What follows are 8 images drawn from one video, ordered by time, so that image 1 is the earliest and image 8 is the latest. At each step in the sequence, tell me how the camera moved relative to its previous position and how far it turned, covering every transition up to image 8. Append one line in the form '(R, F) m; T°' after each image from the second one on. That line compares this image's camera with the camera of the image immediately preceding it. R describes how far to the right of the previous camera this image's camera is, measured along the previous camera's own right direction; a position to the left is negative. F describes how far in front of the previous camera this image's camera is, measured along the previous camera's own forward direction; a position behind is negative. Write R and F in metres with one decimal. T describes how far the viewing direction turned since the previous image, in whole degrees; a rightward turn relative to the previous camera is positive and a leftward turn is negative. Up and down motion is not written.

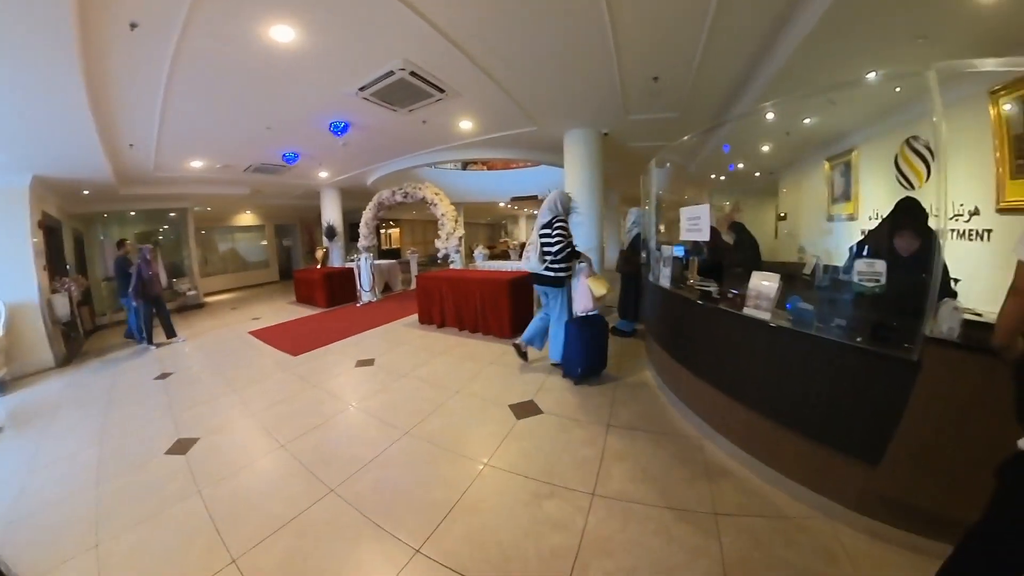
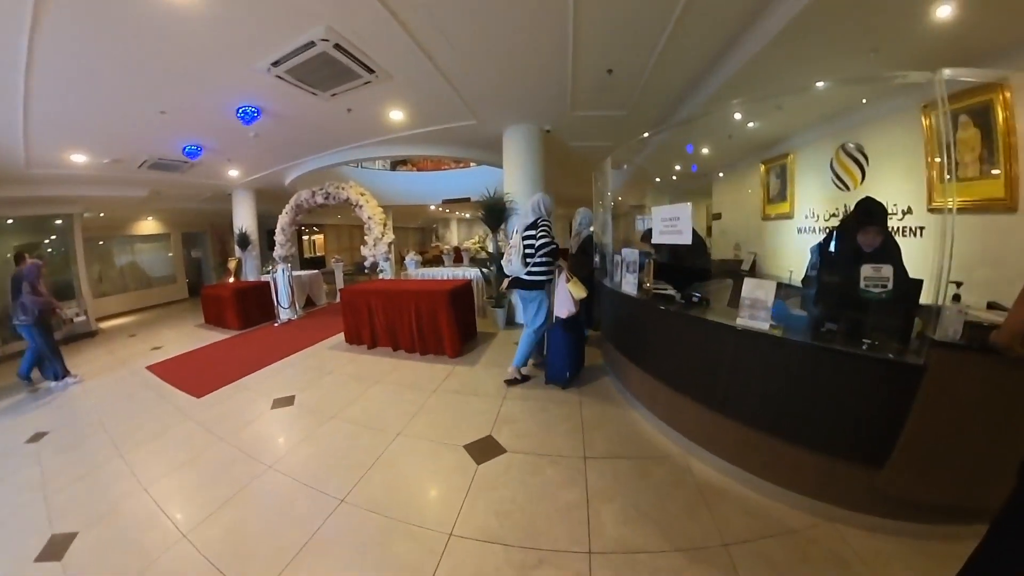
(-0.1, +0.4) m; +8°
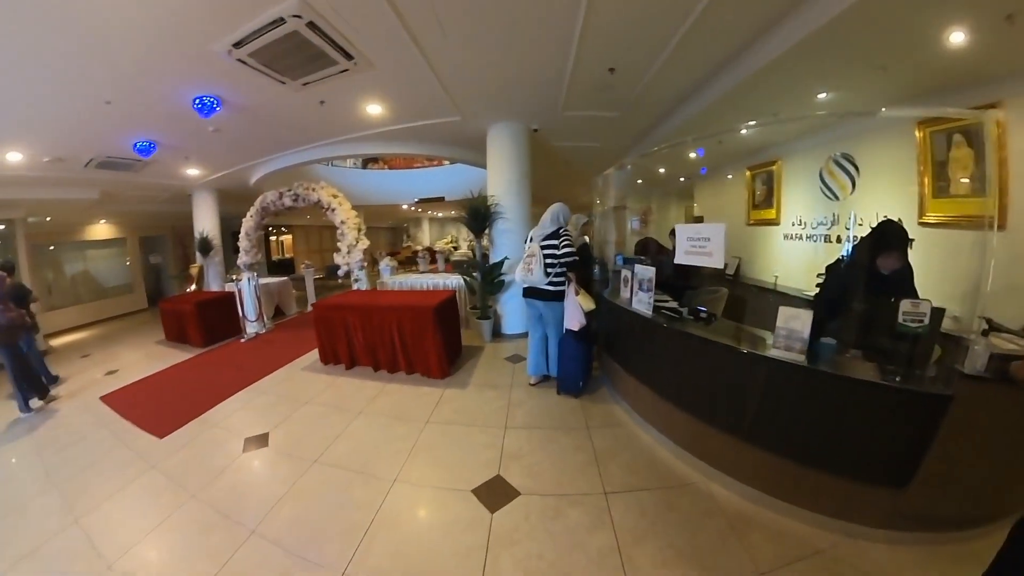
(-0.1, +0.3) m; +3°
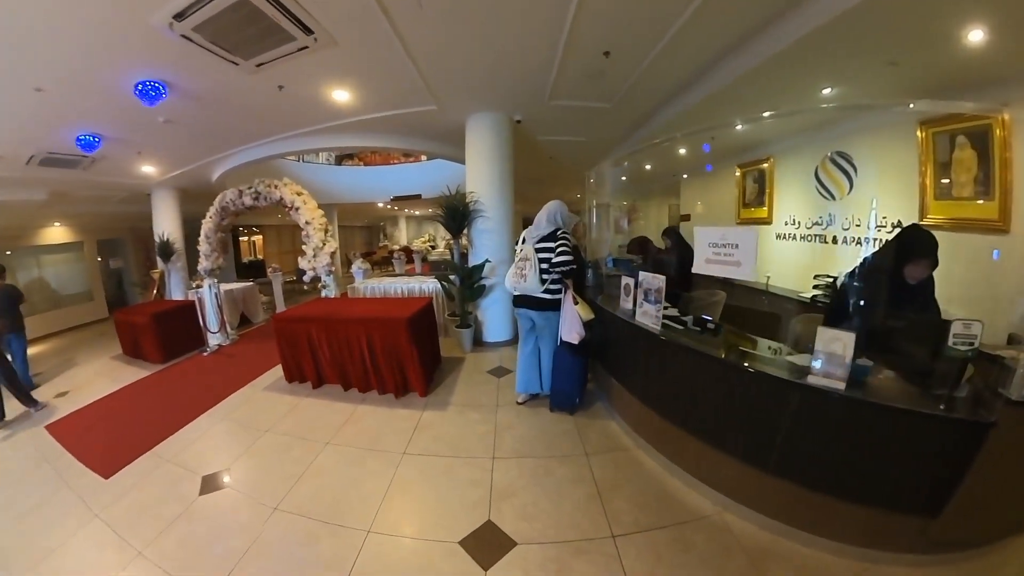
(0.0, +0.3) m; +2°
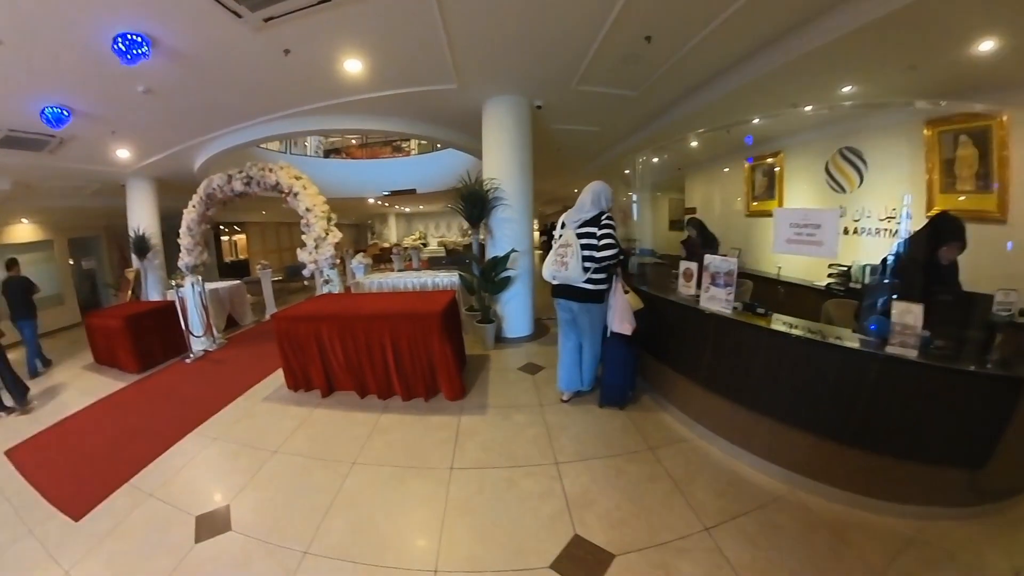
(-0.3, +0.3) m; +2°
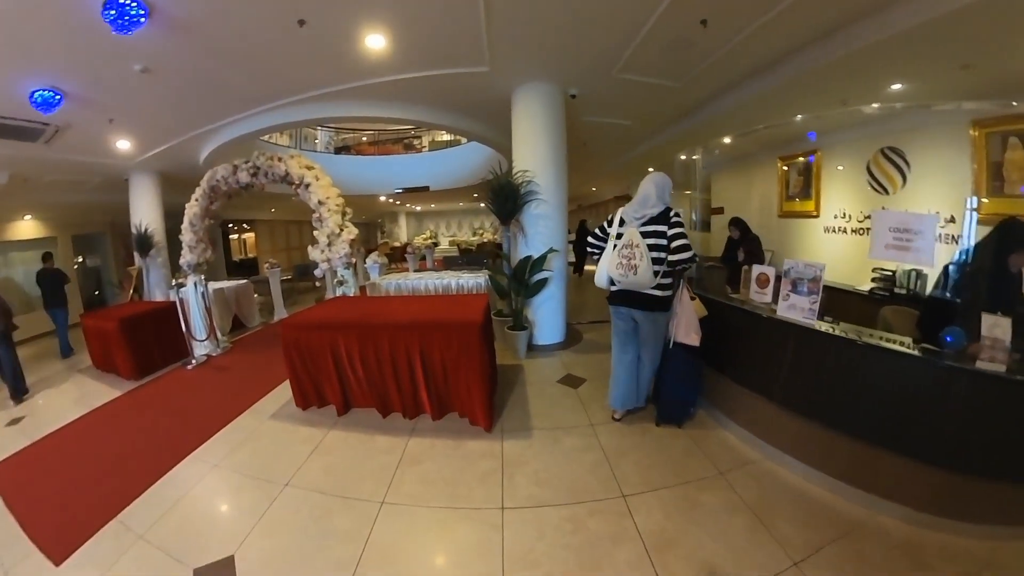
(-0.2, +0.3) m; -1°
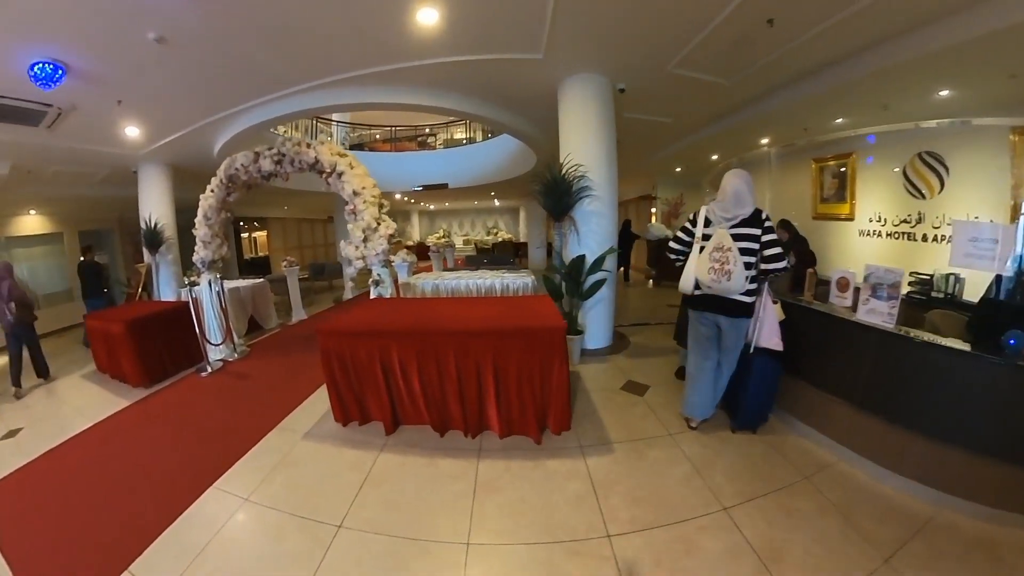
(-0.2, +0.2) m; 0°
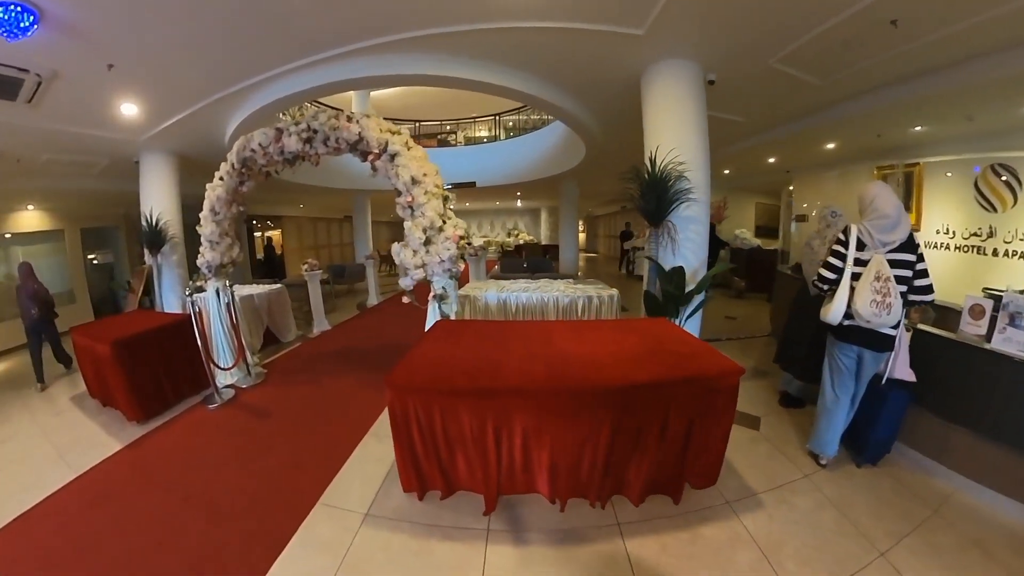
(-0.4, +0.4) m; 0°
